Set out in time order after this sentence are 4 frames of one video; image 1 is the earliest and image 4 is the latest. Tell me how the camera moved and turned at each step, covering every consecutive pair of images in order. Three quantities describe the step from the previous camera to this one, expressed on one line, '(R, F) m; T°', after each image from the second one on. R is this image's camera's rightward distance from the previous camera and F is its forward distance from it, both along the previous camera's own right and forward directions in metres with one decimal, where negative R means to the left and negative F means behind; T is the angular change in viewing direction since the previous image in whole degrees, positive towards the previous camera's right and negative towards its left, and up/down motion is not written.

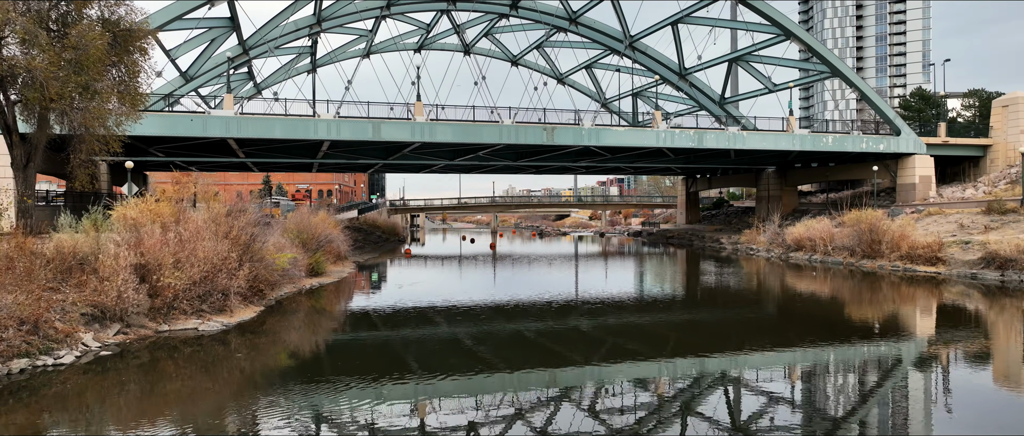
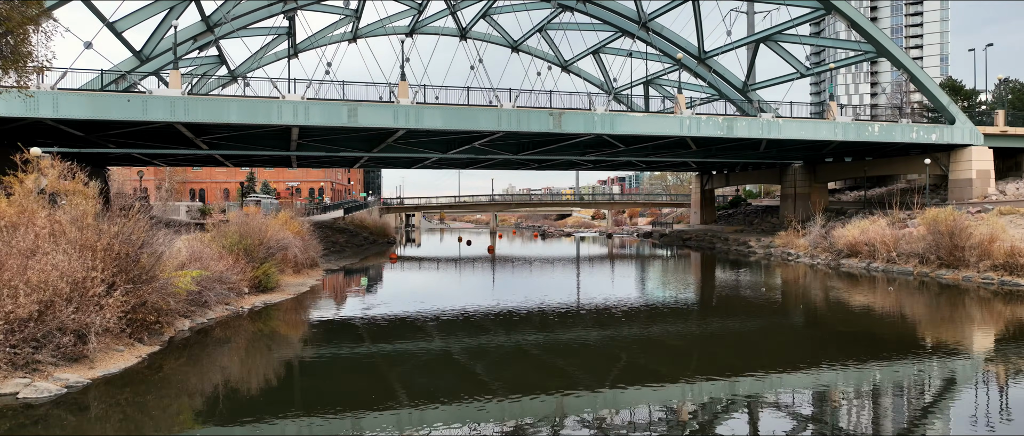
(0.0, +4.4) m; 0°
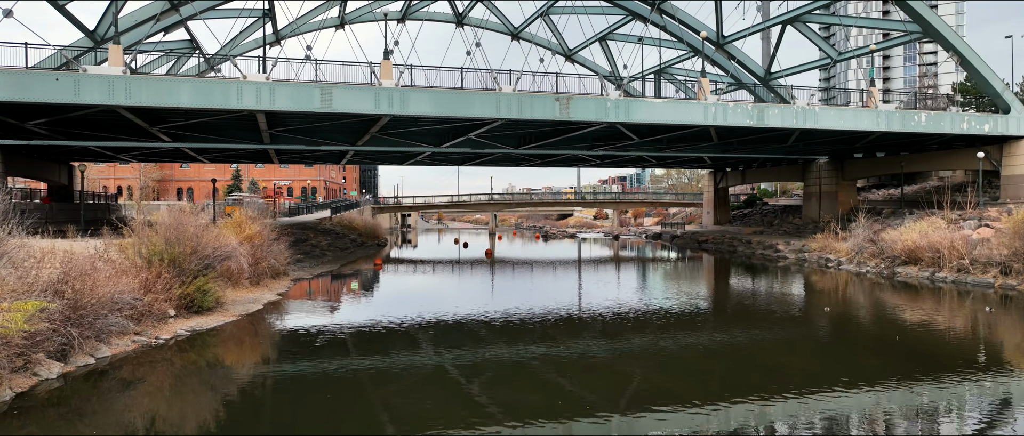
(0.0, +3.5) m; 0°
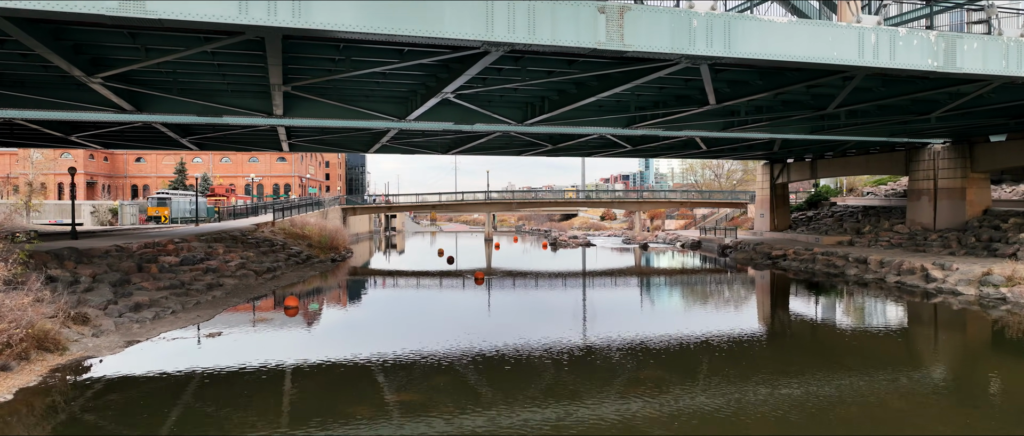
(-0.1, +10.7) m; 0°
